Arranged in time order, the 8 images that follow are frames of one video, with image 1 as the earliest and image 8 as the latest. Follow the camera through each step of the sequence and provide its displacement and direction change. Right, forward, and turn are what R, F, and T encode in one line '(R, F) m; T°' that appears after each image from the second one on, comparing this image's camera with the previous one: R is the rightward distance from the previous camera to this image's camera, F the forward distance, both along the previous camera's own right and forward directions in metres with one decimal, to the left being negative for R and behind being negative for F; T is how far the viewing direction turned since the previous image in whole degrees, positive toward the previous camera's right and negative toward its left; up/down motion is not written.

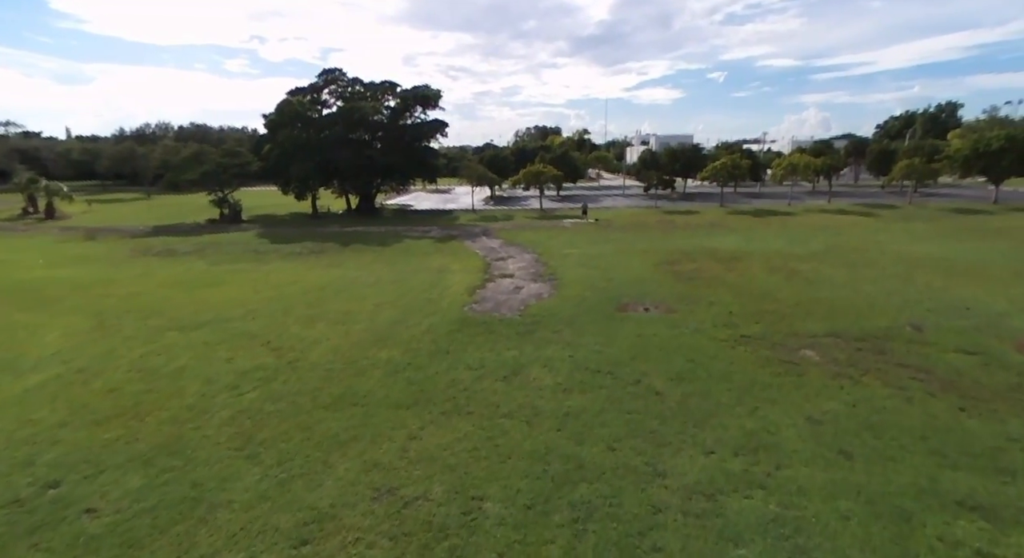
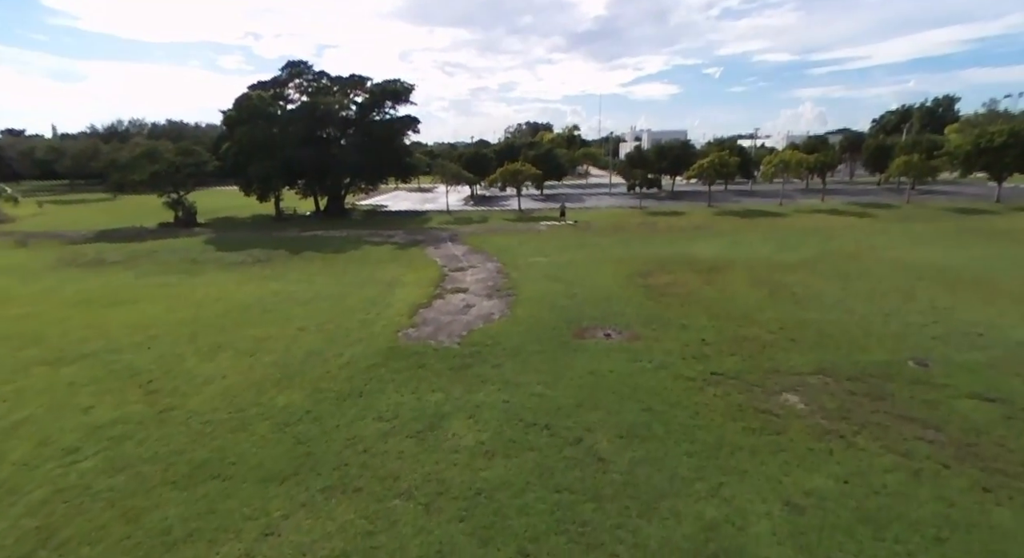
(+1.4, +2.1) m; 0°
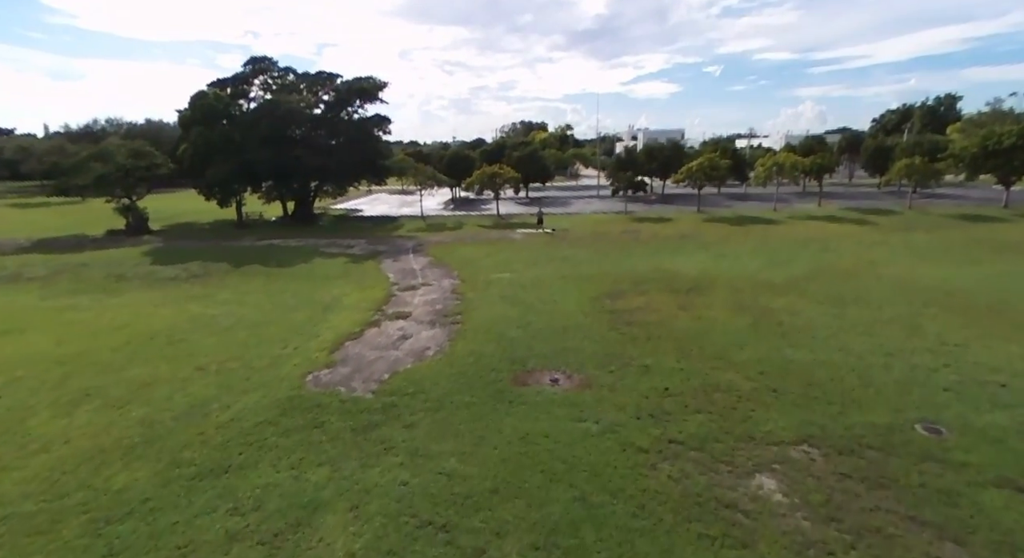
(+1.5, +2.1) m; 0°
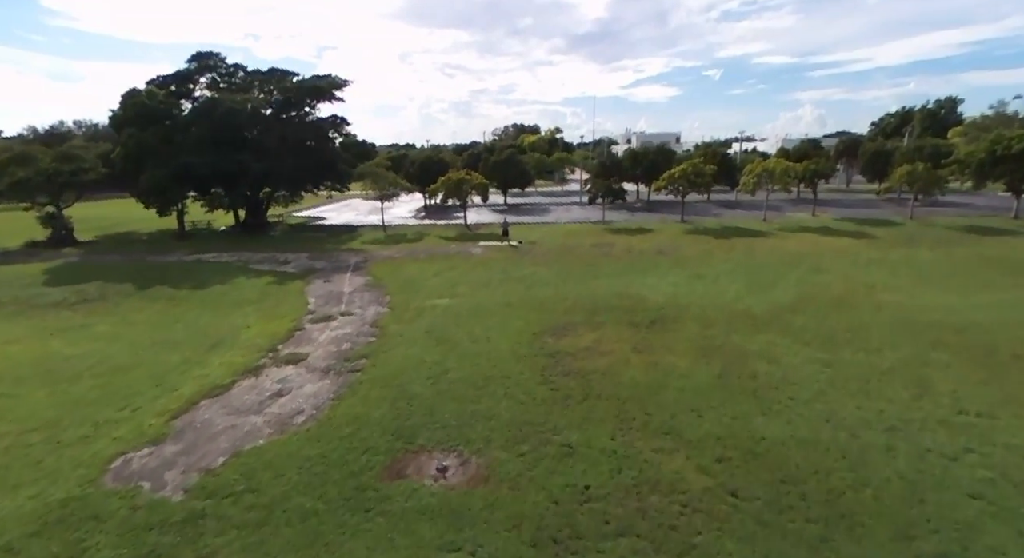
(+2.0, +2.8) m; 0°
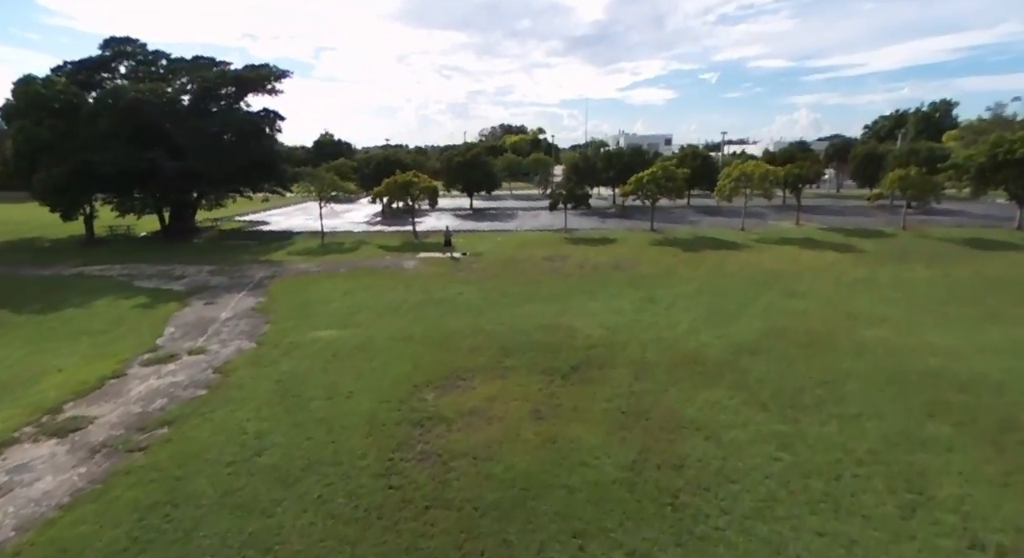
(+2.5, +3.2) m; 0°
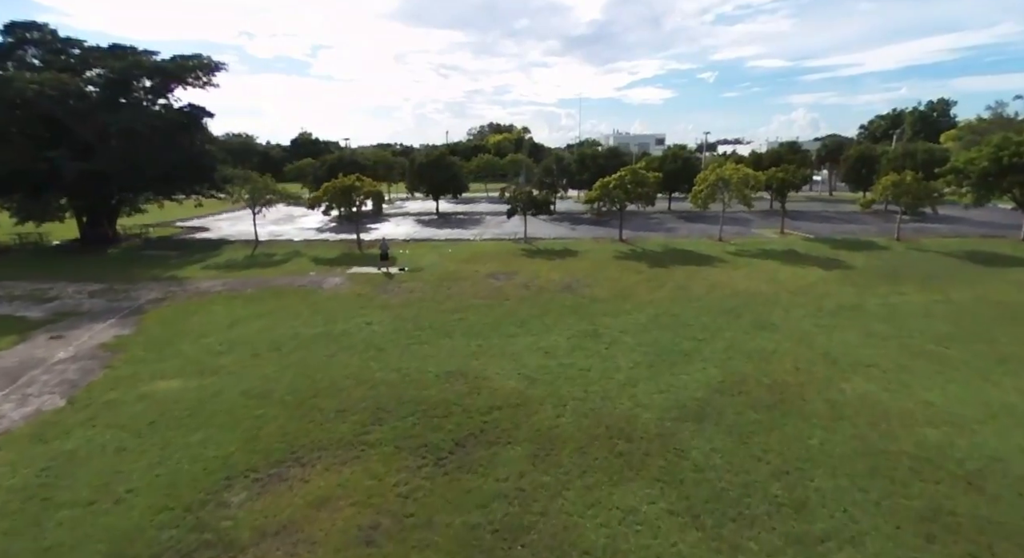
(+2.3, +2.9) m; 0°
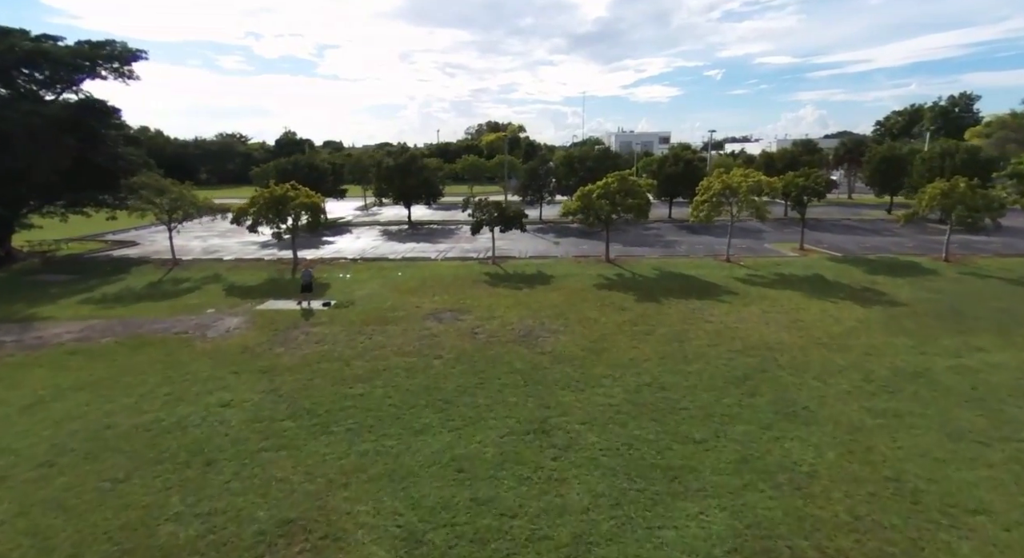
(+1.8, +4.6) m; -1°
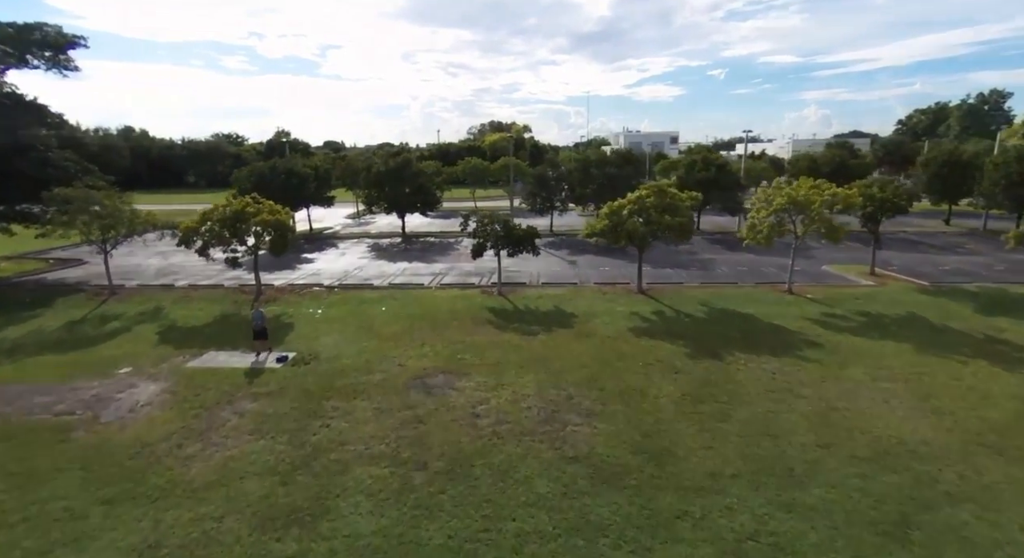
(-0.3, +4.3) m; 0°
